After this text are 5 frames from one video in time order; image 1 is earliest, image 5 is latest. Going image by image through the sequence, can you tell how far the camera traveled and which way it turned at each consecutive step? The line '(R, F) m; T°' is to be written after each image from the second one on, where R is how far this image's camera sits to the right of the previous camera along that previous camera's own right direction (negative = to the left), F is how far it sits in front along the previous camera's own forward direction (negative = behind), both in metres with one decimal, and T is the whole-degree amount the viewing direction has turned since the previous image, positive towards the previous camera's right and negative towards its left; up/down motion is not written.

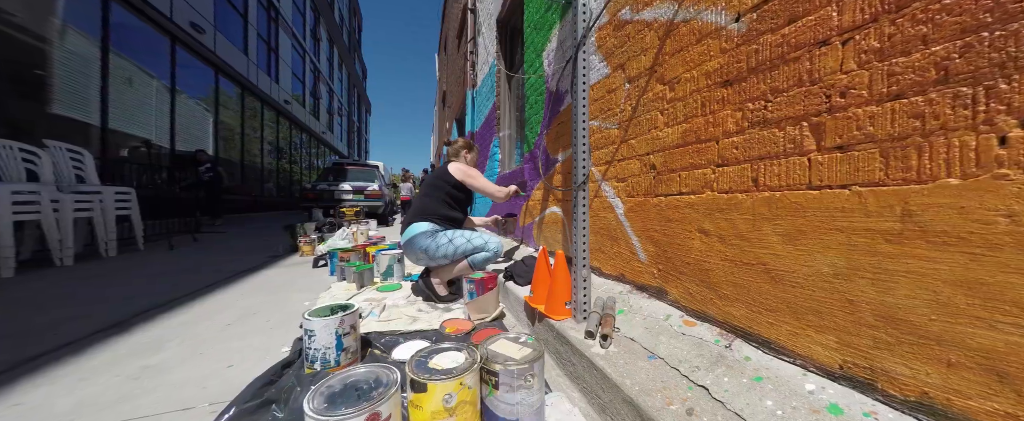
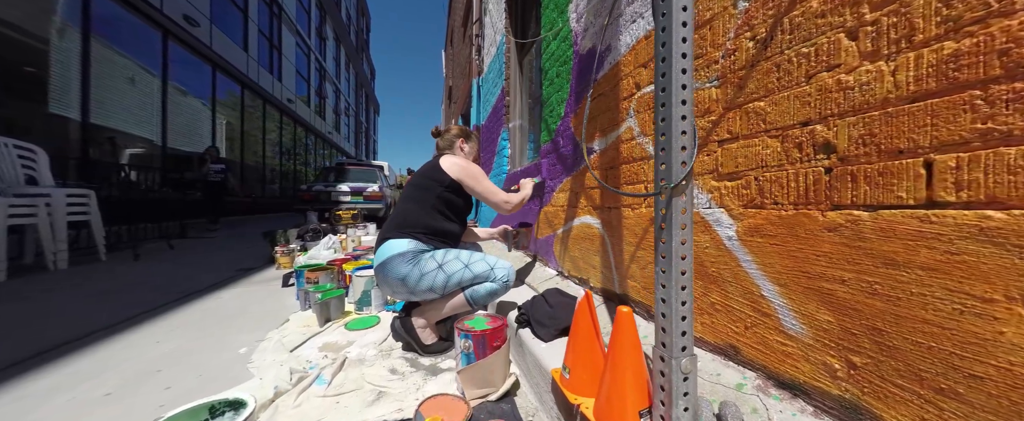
(-0.1, +0.8) m; -2°
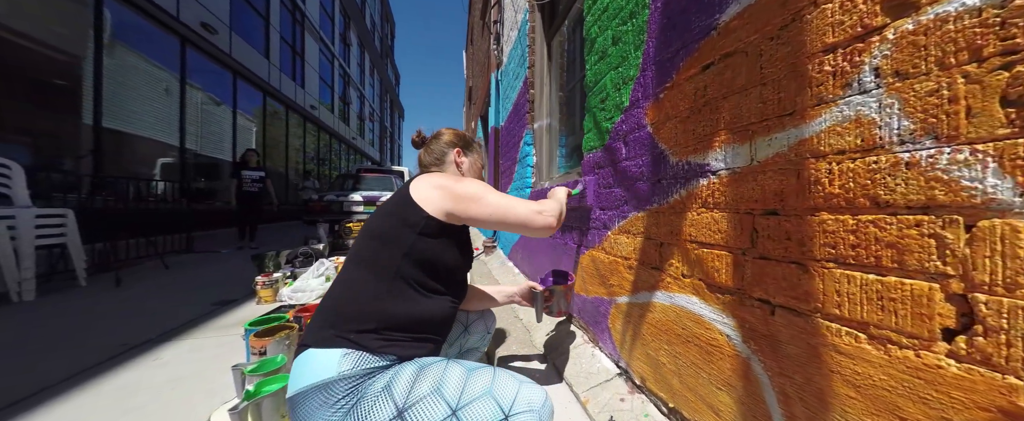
(0.0, +1.0) m; -5°
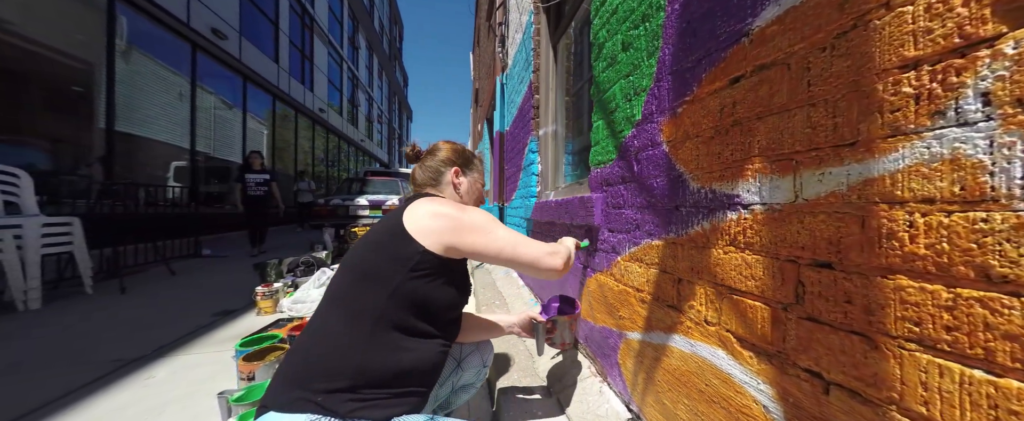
(0.0, +0.1) m; -1°
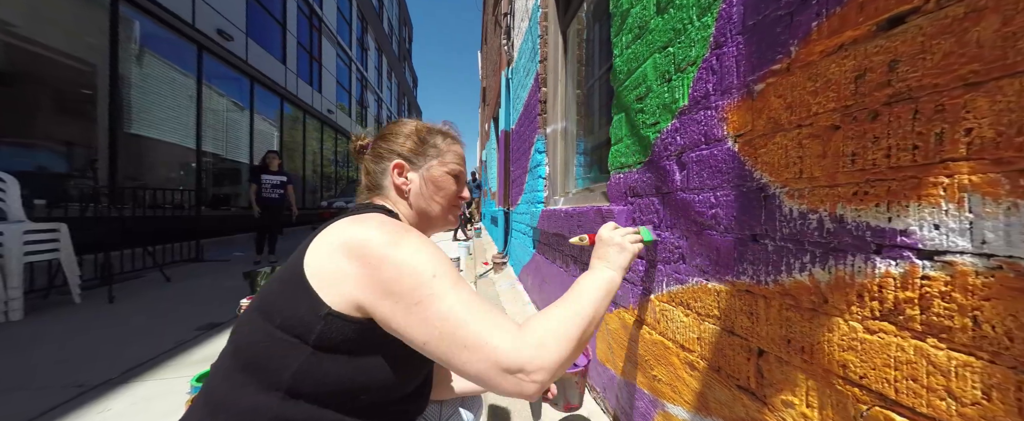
(+0.1, +0.4) m; -2°
